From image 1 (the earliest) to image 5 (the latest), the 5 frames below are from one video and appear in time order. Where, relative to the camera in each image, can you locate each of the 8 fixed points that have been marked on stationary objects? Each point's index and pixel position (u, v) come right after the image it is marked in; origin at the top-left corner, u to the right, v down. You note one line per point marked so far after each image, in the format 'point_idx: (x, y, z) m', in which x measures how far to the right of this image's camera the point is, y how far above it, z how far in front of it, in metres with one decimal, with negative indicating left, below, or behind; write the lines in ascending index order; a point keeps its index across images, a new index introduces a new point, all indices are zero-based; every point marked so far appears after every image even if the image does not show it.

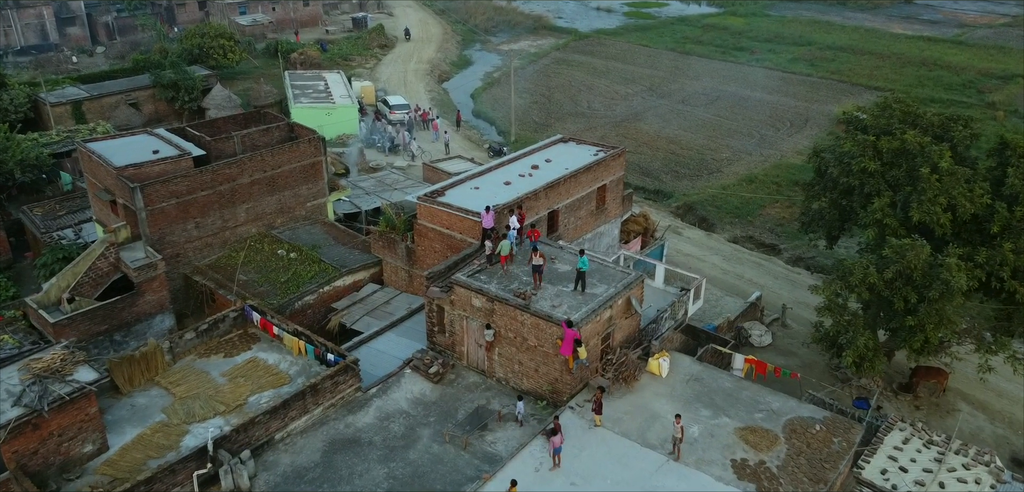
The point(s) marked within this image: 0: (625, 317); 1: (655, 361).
0: (+2.8, -1.7, +19.7) m
1: (+3.4, -2.8, +19.4) m
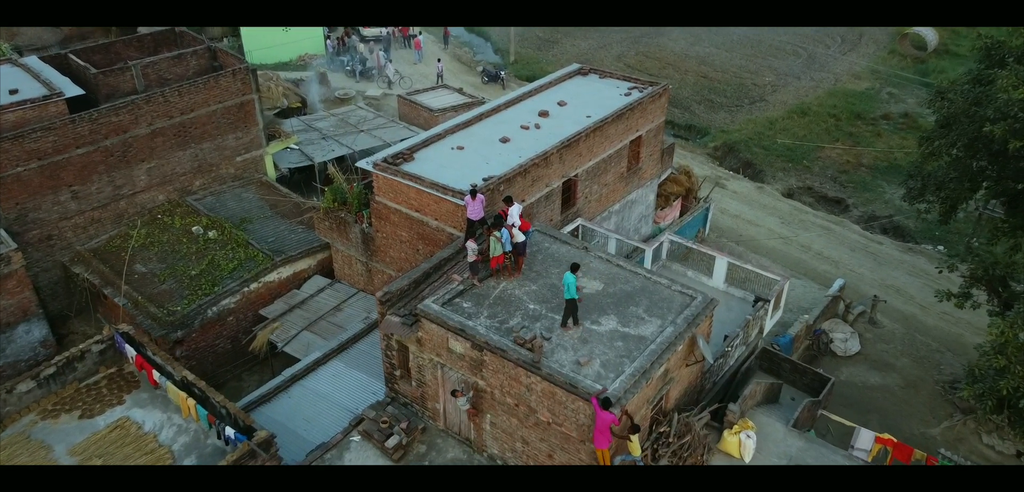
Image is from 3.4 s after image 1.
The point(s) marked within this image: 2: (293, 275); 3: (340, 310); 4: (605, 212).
0: (+2.8, -1.9, +12.7) m
1: (+3.4, -3.0, +12.5) m
2: (-5.2, -0.7, +18.9) m
3: (-3.8, -1.4, +17.8) m
4: (+2.2, +0.8, +19.3) m
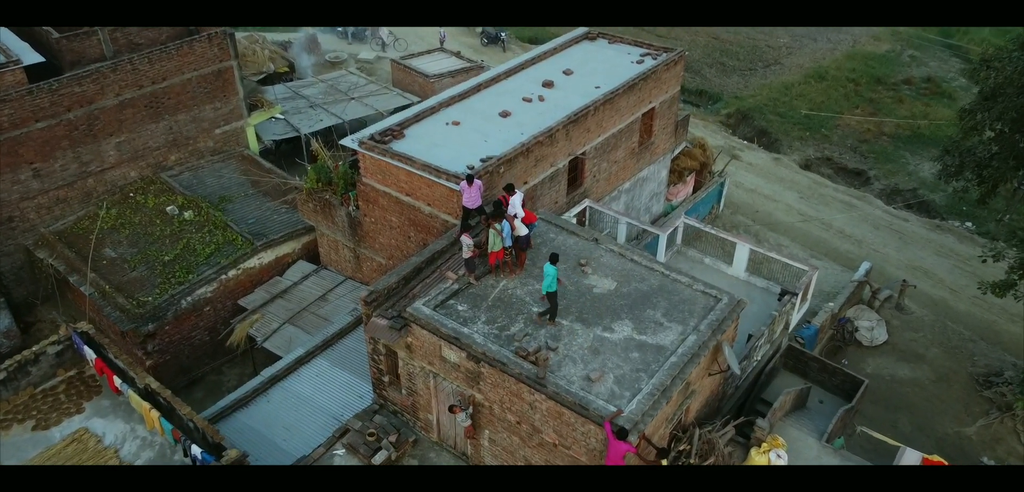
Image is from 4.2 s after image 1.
0: (+2.8, -1.8, +11.3) m
1: (+3.5, -2.9, +11.1) m
2: (-5.2, -0.3, +17.4) m
3: (-3.8, -1.1, +16.3) m
4: (+2.2, +1.2, +17.7) m
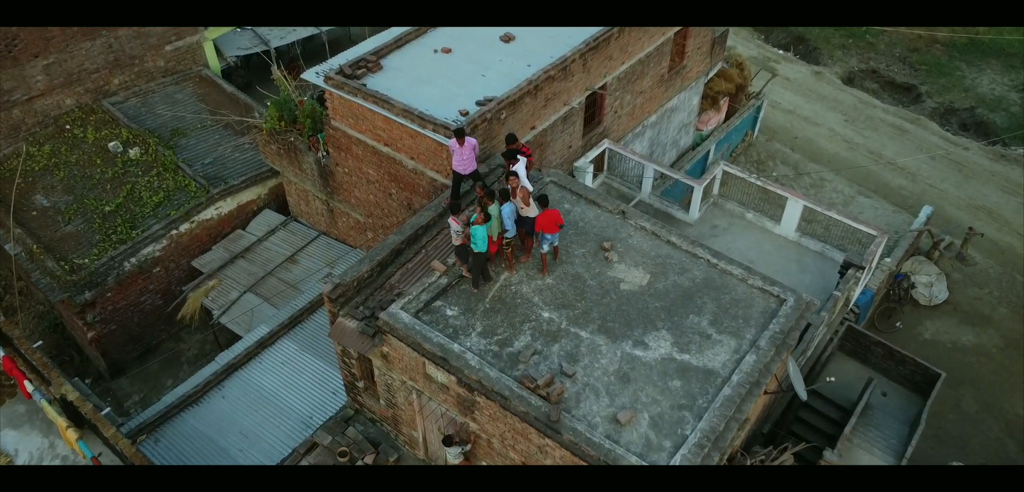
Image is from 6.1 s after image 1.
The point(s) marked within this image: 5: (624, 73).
0: (+2.8, -1.7, +8.9) m
1: (+3.5, -2.8, +8.9) m
2: (-5.1, +0.7, +14.8) m
3: (-3.7, -0.3, +13.8) m
4: (+2.3, +2.2, +14.8) m
5: (+1.9, +2.9, +13.4) m
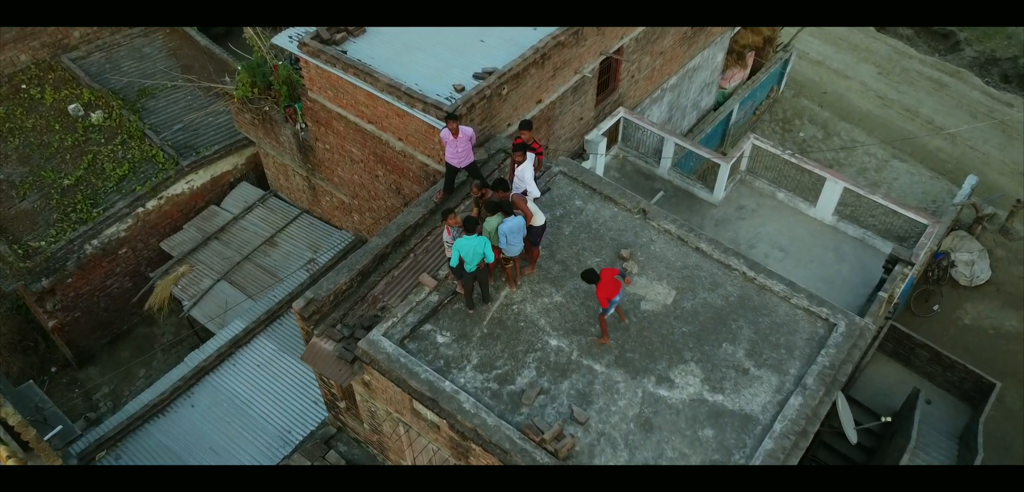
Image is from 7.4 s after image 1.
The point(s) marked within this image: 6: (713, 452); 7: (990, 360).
0: (+2.8, -1.8, +7.7) m
1: (+3.5, -2.9, +7.7) m
2: (-5.0, +1.1, +13.4) m
3: (-3.7, 0.0, +12.4) m
4: (+2.4, +2.5, +13.2) m
5: (+2.0, +3.1, +11.8) m
6: (+1.7, -1.7, +6.7) m
7: (+8.1, -1.9, +13.6) m
